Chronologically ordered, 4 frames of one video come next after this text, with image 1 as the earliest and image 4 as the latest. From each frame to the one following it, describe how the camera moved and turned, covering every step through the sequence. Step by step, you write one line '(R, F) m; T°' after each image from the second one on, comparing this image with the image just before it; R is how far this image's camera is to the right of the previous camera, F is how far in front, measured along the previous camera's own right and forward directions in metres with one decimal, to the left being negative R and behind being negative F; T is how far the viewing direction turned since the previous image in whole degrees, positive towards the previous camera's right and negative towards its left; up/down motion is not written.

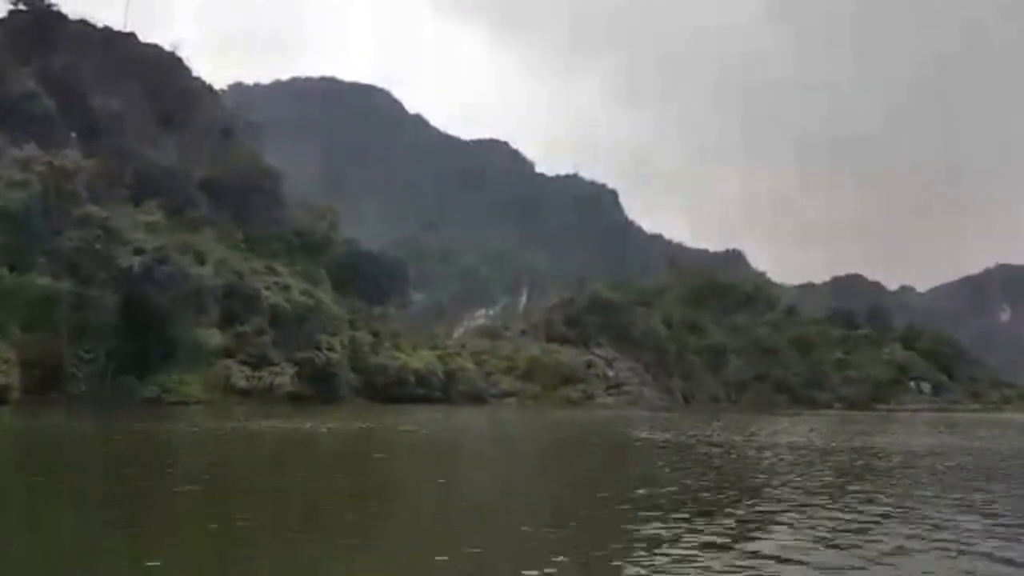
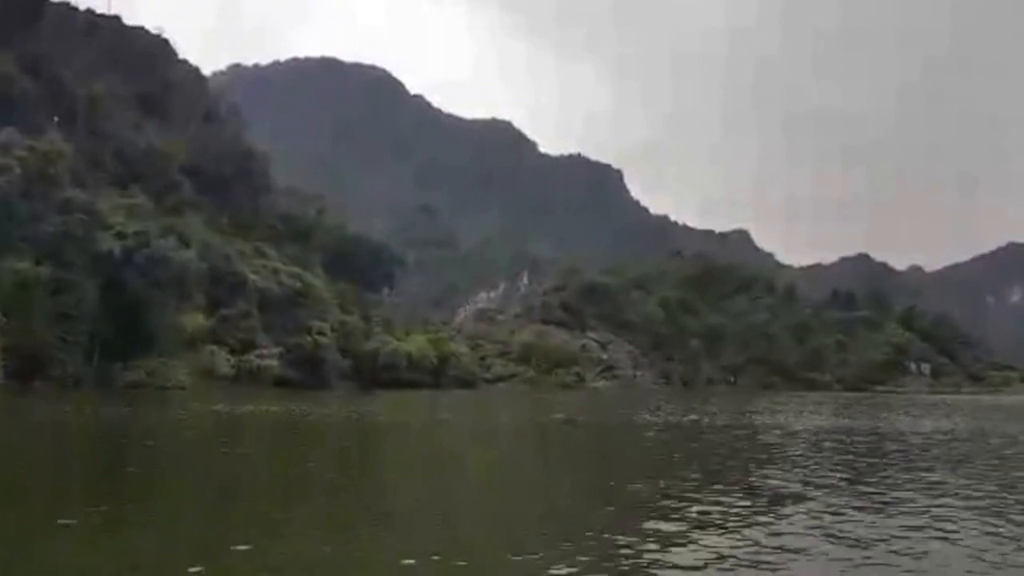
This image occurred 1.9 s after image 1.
(+2.6, +0.9) m; -1°
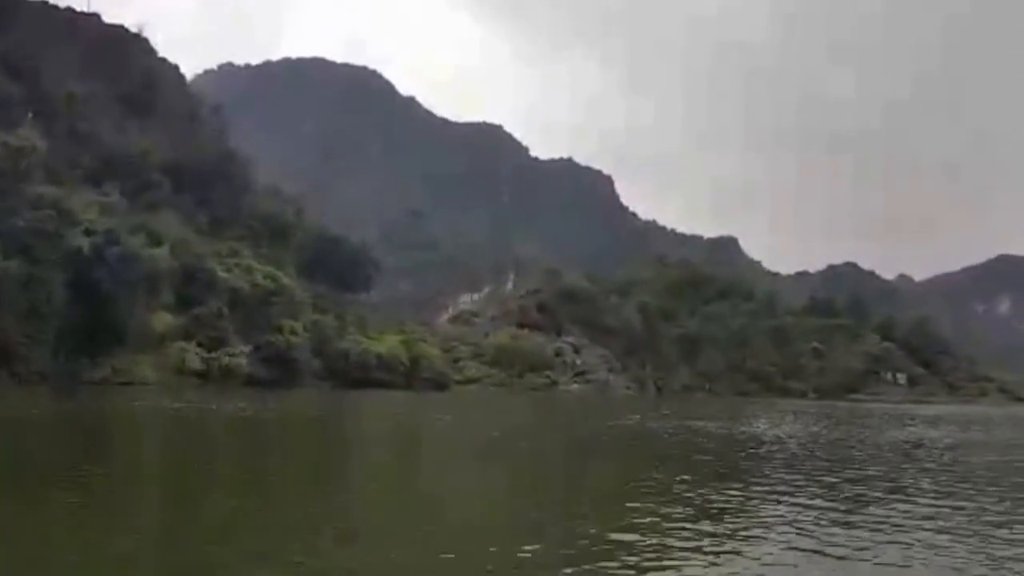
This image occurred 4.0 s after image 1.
(+3.4, -0.9) m; 0°
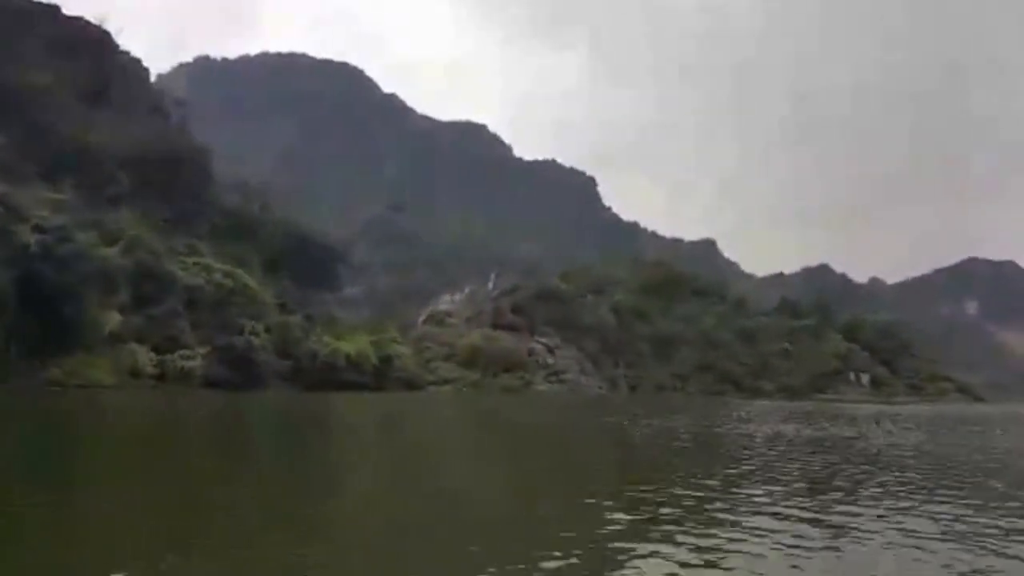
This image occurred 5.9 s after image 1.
(-1.1, +1.8) m; +2°
